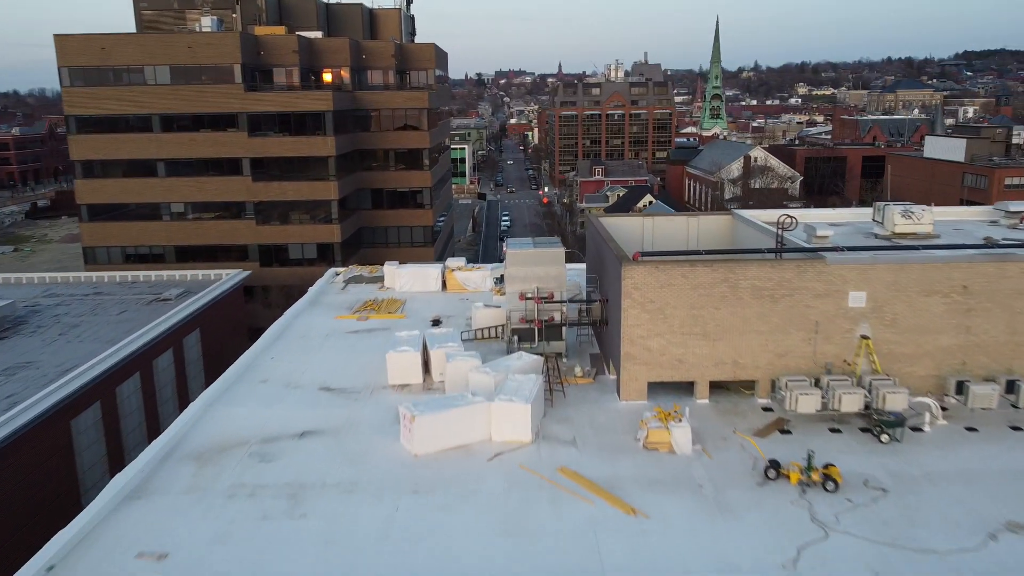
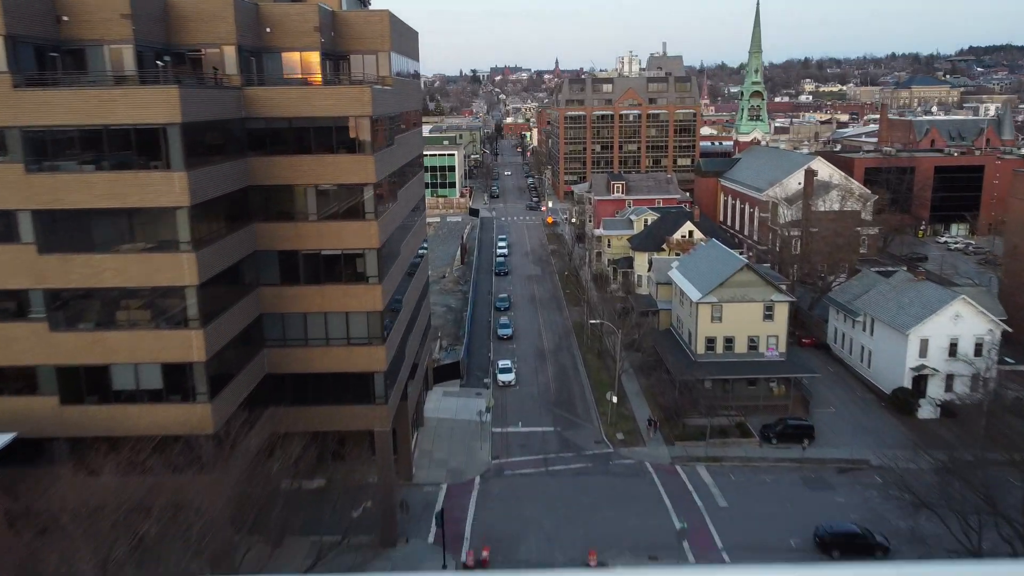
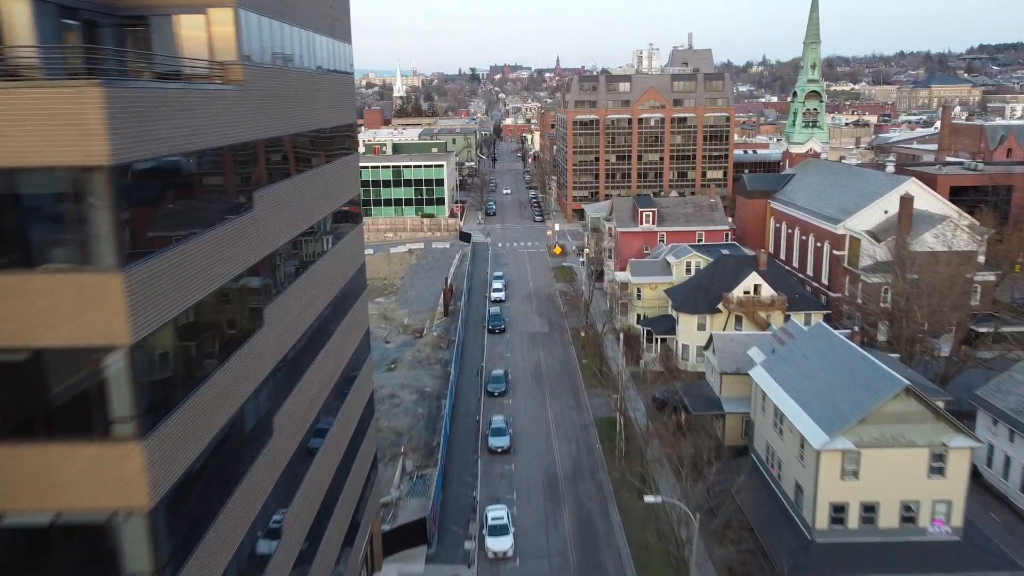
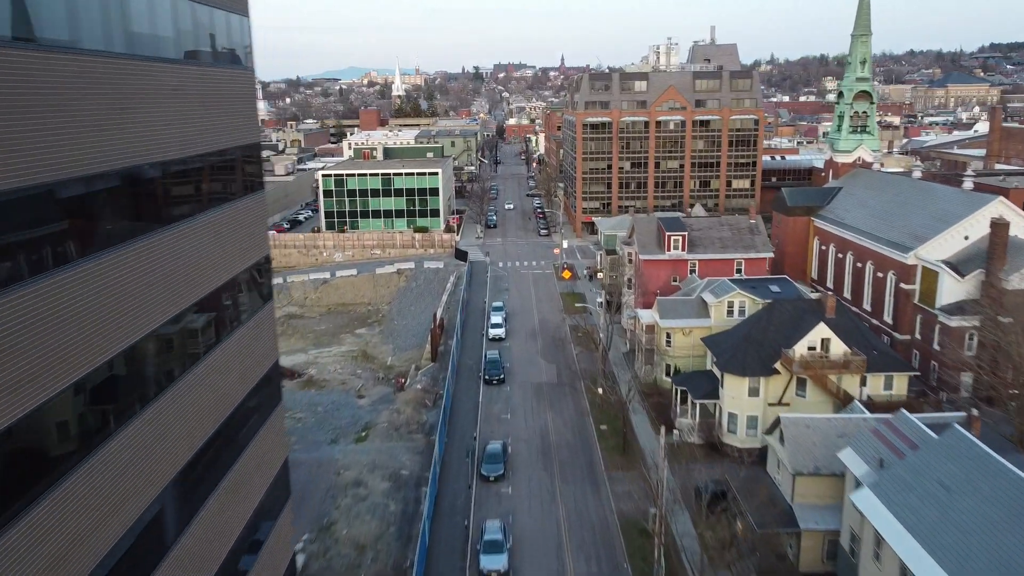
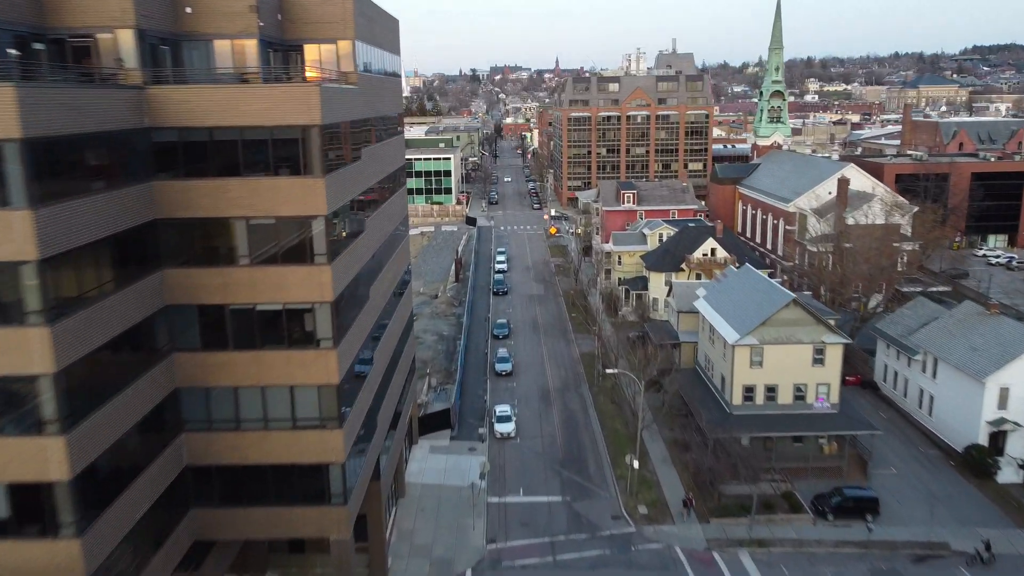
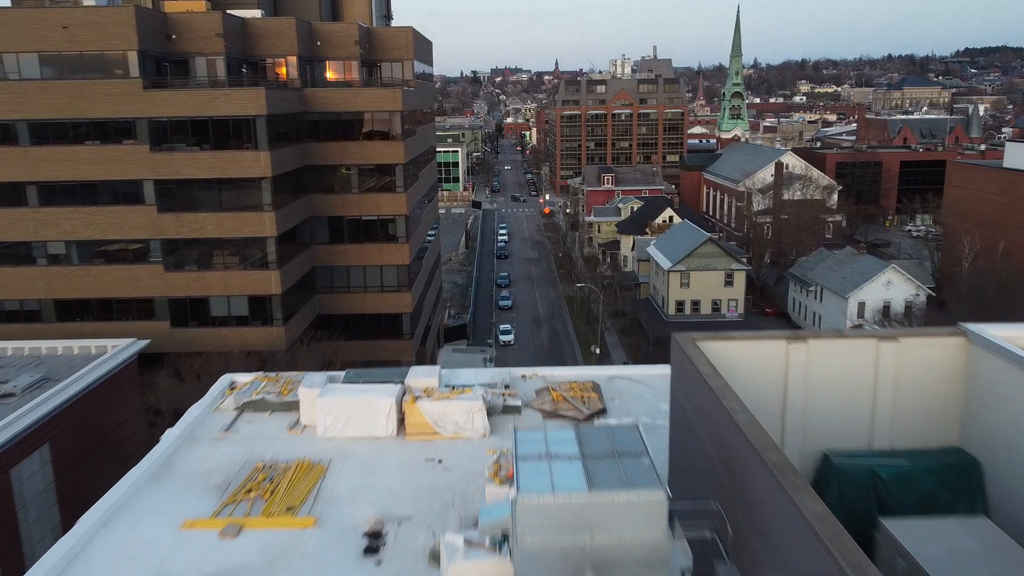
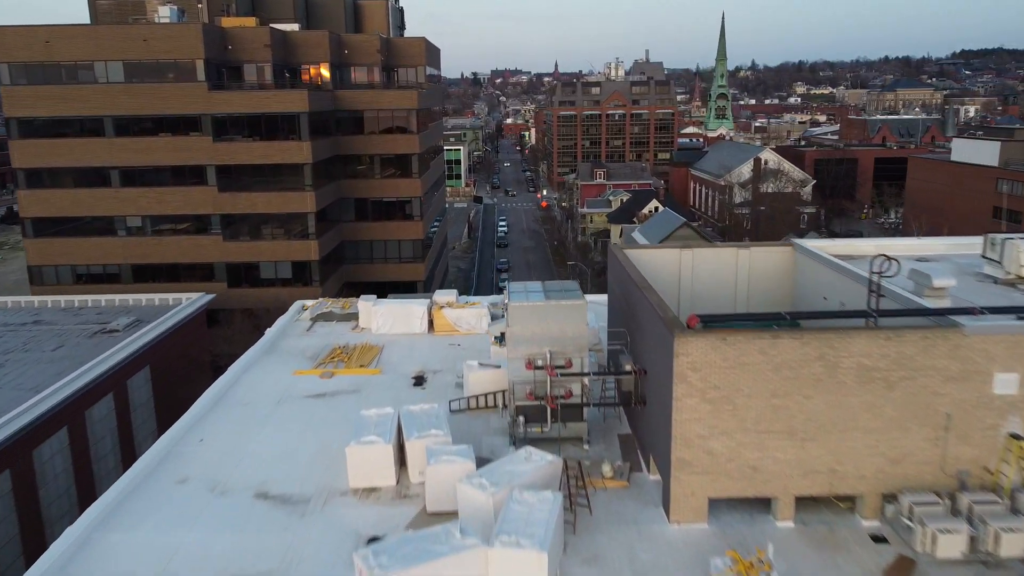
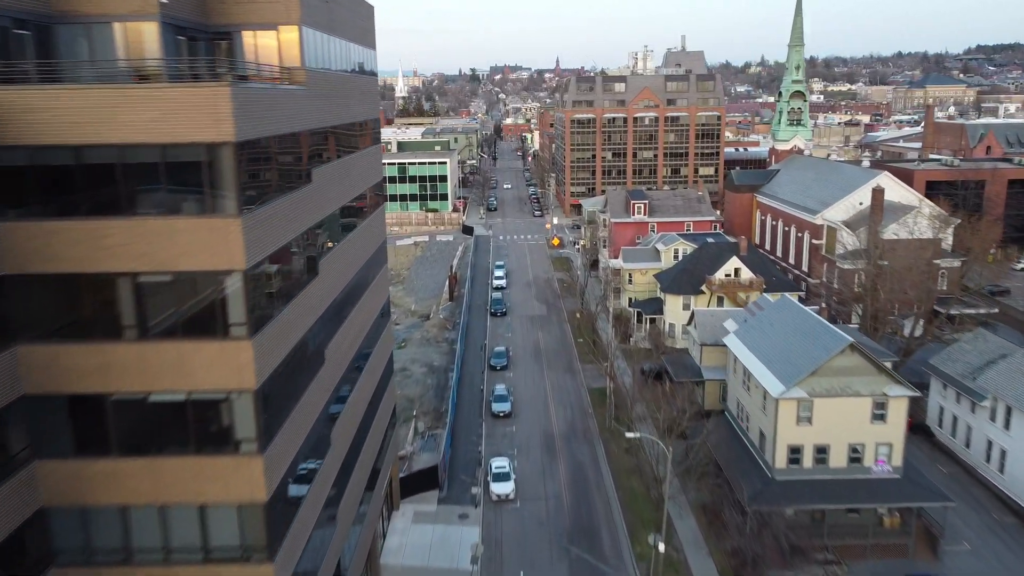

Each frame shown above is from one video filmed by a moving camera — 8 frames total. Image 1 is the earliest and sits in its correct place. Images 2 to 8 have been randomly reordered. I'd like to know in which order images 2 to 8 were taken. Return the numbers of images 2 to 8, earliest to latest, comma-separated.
7, 6, 2, 5, 8, 3, 4
